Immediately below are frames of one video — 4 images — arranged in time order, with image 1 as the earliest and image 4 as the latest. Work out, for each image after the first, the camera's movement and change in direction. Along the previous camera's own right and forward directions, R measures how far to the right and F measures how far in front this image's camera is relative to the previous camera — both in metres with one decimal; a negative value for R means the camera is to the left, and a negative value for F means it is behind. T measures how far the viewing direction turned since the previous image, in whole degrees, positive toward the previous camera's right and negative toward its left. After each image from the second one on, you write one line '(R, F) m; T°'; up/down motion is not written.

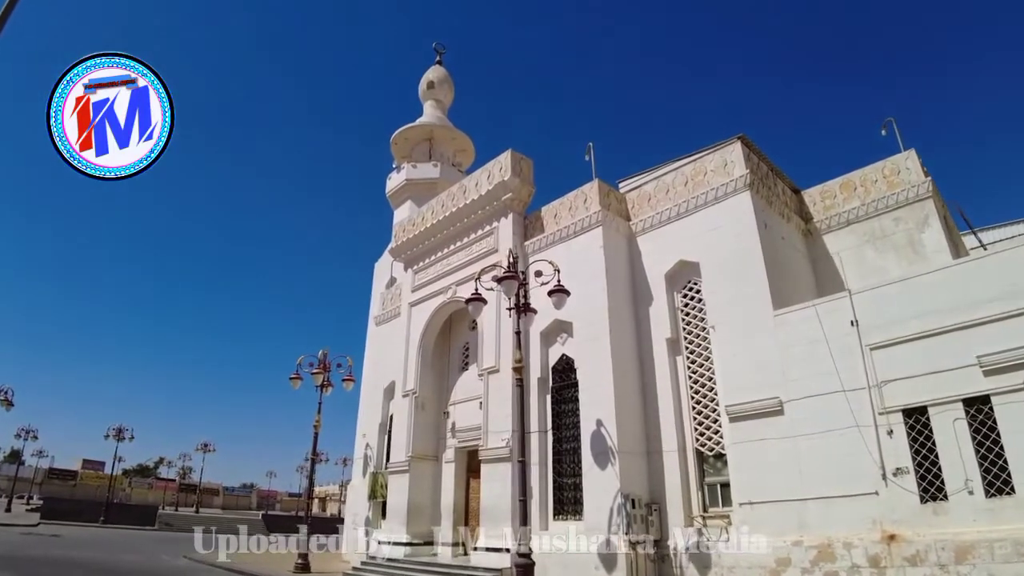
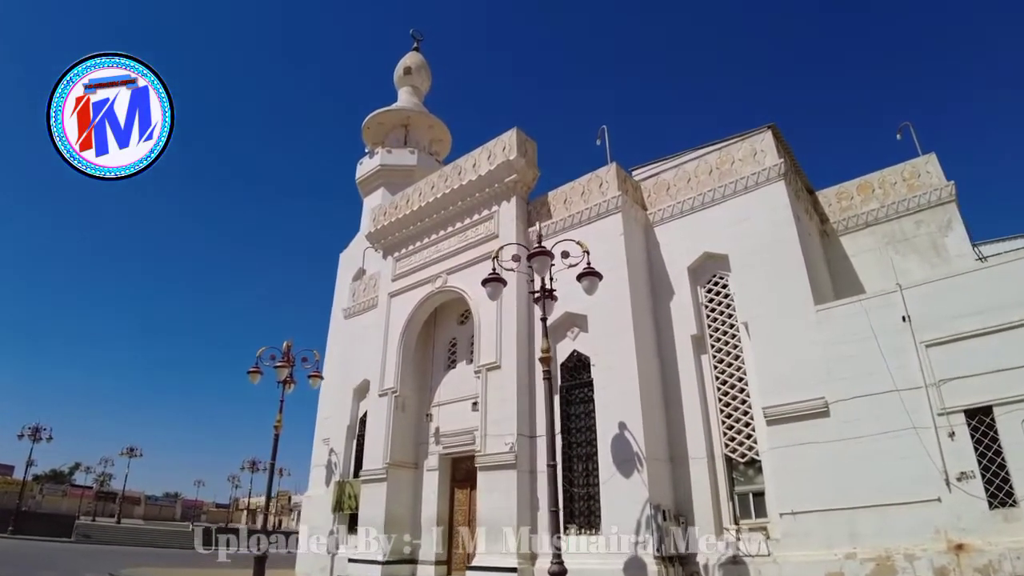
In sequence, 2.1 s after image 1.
(-1.2, +1.0) m; +7°
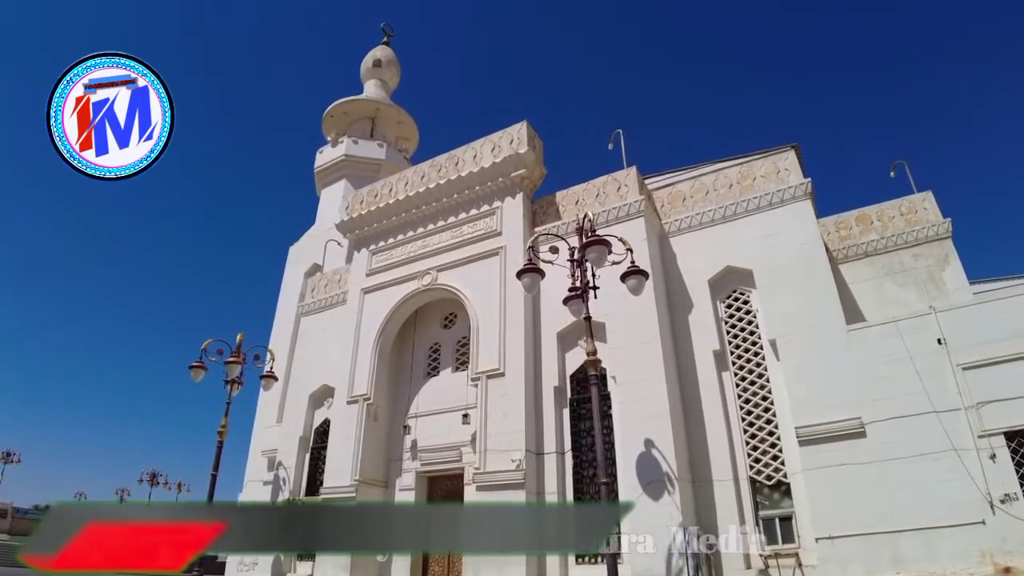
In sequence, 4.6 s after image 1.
(-1.6, +0.9) m; +10°
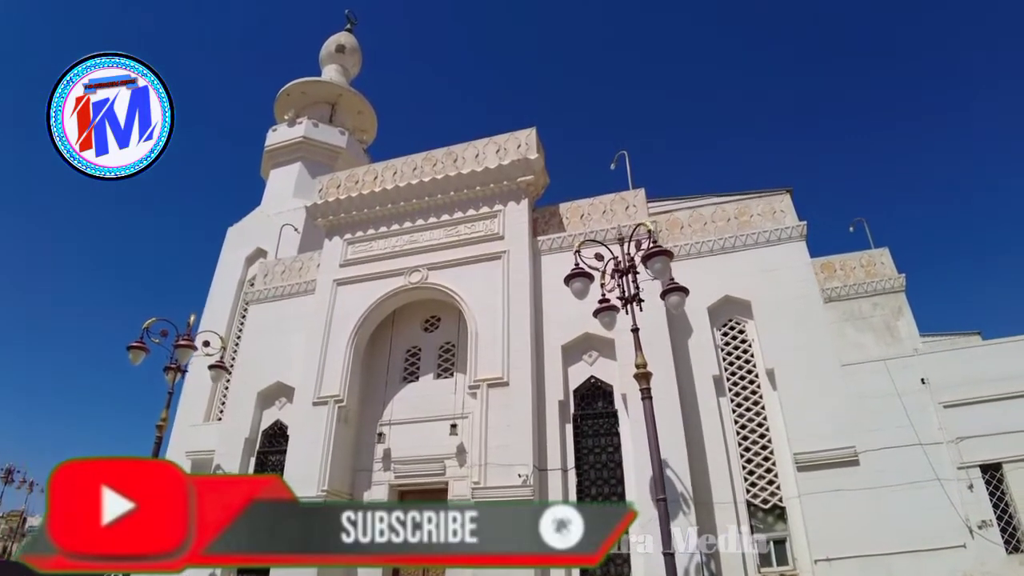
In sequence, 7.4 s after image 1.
(-1.8, +0.6) m; +12°
